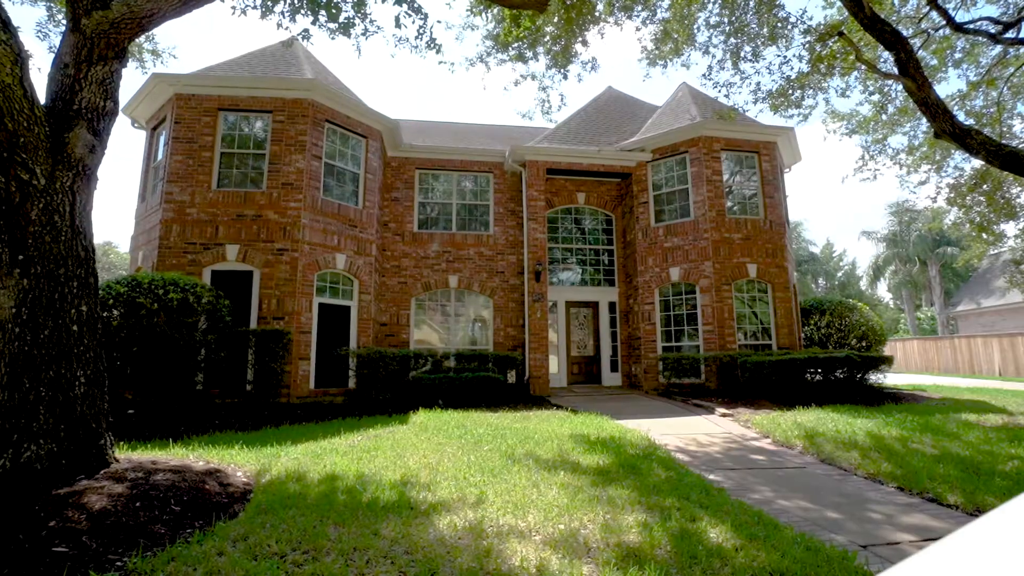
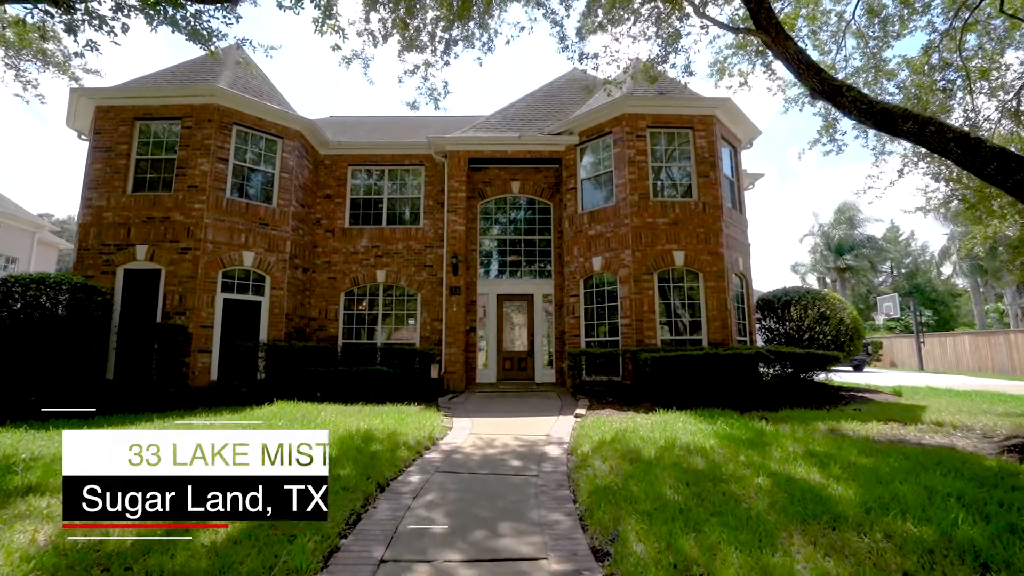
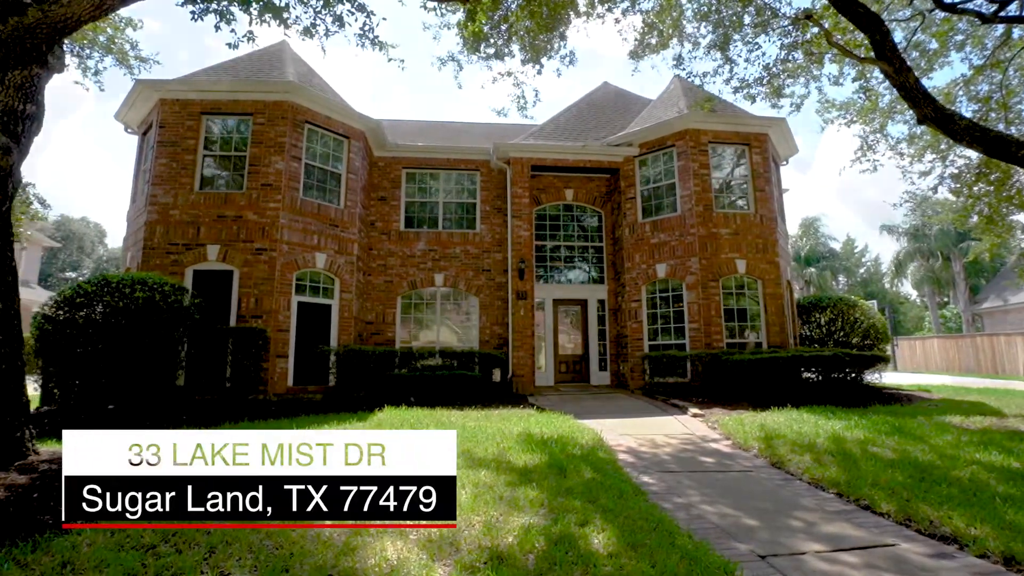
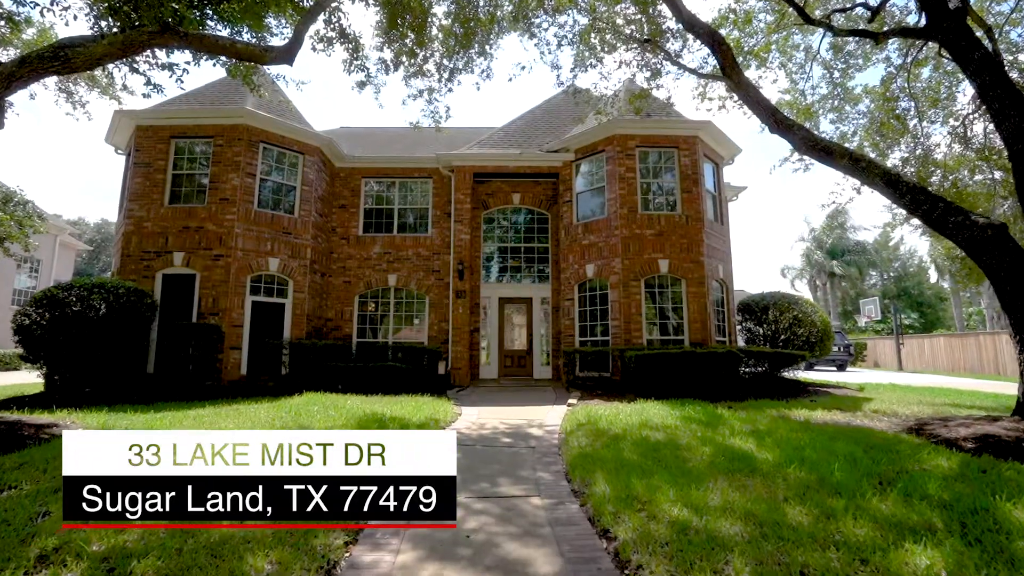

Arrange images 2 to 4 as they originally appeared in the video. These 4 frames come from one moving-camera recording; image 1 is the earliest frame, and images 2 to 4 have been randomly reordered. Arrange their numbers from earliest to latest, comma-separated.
3, 4, 2
